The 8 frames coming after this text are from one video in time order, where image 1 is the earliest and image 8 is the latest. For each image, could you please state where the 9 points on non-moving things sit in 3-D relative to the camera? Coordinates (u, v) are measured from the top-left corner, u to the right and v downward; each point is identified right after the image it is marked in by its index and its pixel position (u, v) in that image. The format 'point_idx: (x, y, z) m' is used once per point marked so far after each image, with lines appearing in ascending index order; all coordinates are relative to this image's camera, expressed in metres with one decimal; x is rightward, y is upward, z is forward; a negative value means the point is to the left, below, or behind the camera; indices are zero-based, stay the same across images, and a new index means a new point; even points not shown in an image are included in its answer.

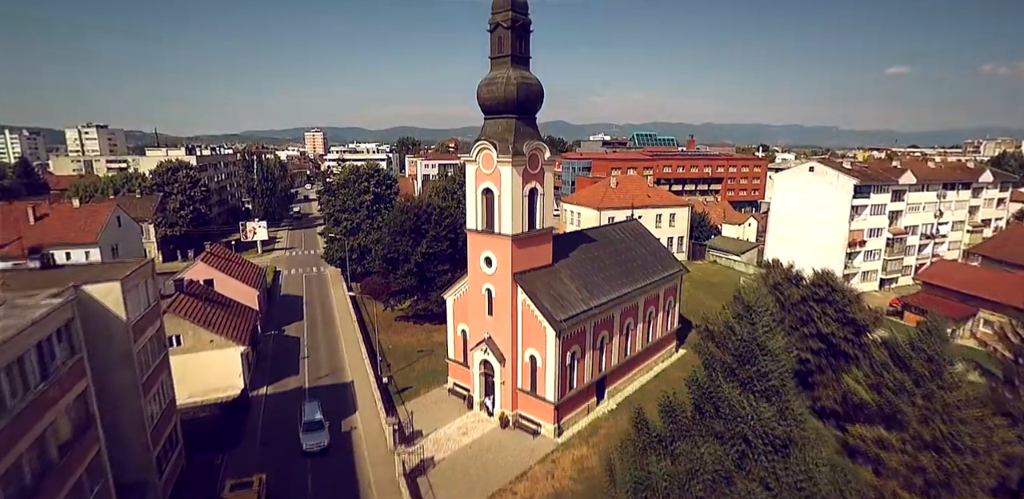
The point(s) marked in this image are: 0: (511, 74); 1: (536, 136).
0: (0.0, +5.8, +16.1) m
1: (+0.8, +3.9, +17.0) m
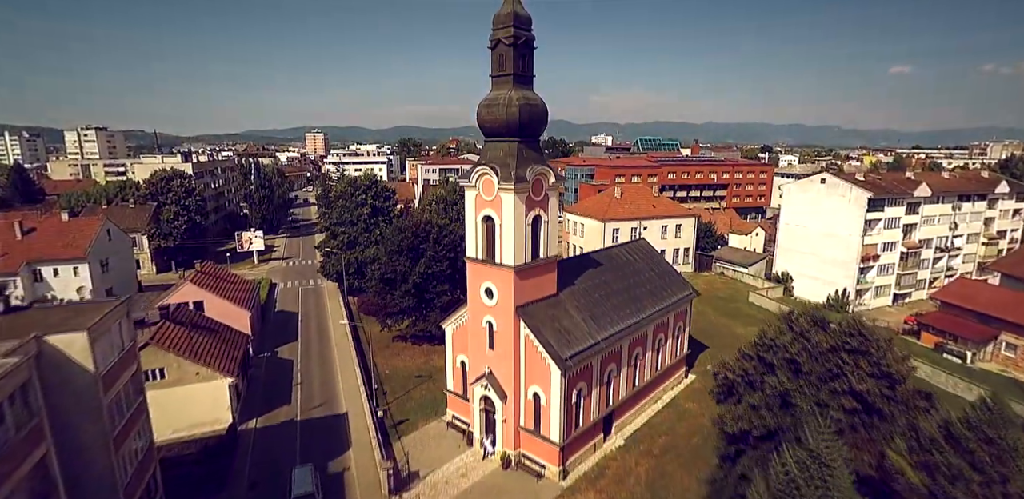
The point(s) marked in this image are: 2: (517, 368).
0: (0.0, +4.8, +15.0) m
1: (+0.9, +2.9, +16.0) m
2: (+0.2, -3.9, +16.3) m
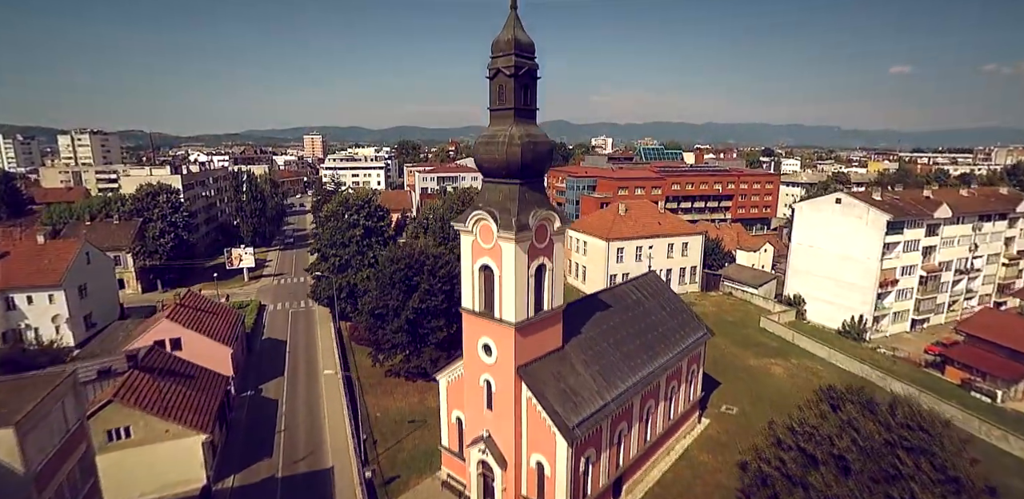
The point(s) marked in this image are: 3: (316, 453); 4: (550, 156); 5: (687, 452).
0: (+0.1, +3.3, +13.4) m
1: (+0.9, +1.4, +14.3) m
2: (+0.2, -5.5, +14.6) m
3: (-7.8, -8.1, +19.5) m
4: (+1.1, +2.7, +14.0) m
5: (+7.1, -8.1, +19.7) m
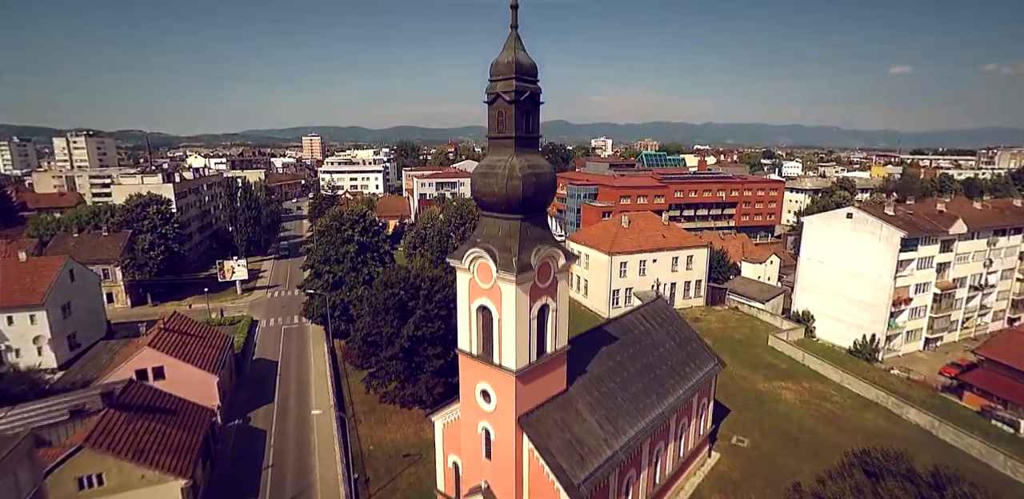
0: (+0.1, +2.2, +12.3) m
1: (+1.0, +0.3, +13.2) m
2: (+0.2, -6.6, +13.5) m
3: (-7.8, -9.2, +18.4) m
4: (+1.1, +1.6, +12.9) m
5: (+7.1, -9.2, +18.6) m
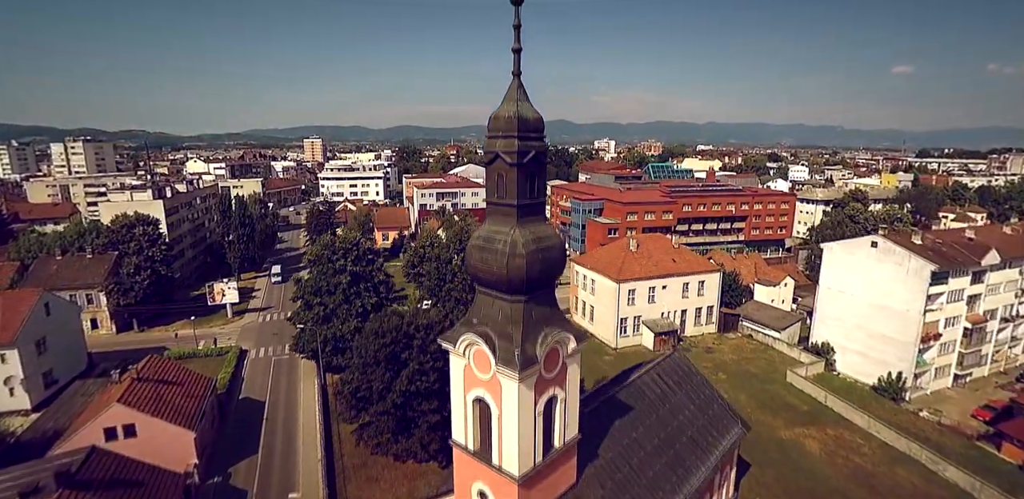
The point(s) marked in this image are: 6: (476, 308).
0: (+0.1, +0.3, +10.4) m
1: (+1.0, -1.6, +11.4) m
2: (+0.3, -8.5, +11.7) m
3: (-7.8, -11.1, +16.6) m
4: (+1.1, -0.3, +11.1) m
5: (+7.1, -11.1, +16.7) m
6: (-0.8, -1.3, +11.4) m
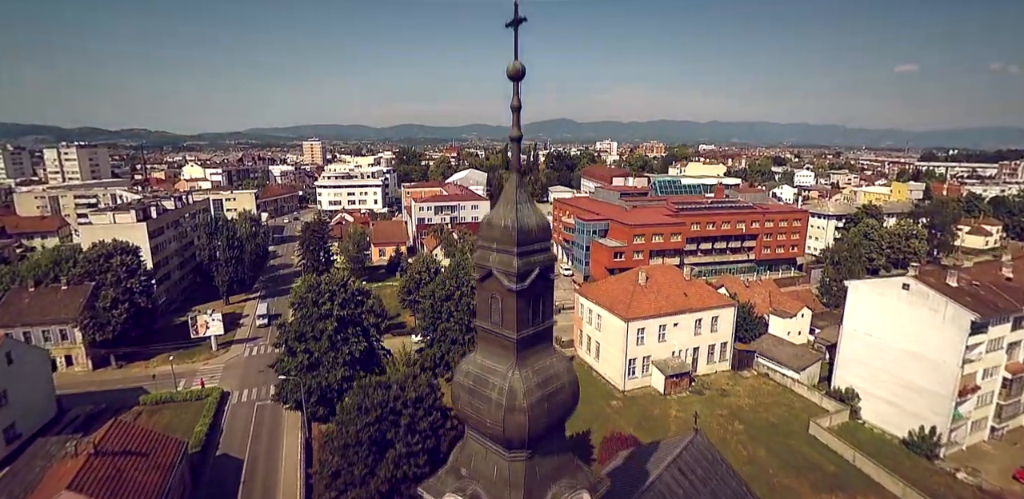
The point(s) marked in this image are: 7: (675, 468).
0: (+0.1, -2.2, +8.1) m
1: (+1.0, -4.1, +9.1) m
2: (+0.2, -10.9, +9.4) m
3: (-7.8, -13.5, +14.4) m
4: (+1.1, -2.7, +8.8) m
5: (+7.1, -13.6, +14.4) m
6: (-0.9, -3.8, +9.1) m
7: (+5.2, -6.9, +15.4) m
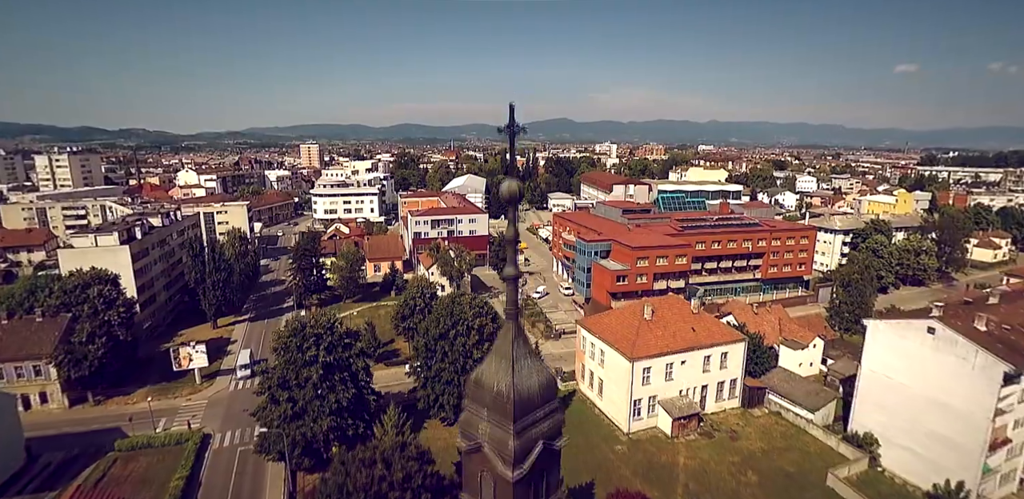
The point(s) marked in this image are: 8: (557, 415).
0: (0.0, -4.4, +6.3) m
1: (+0.9, -6.3, +7.2) m
2: (+0.2, -13.1, +7.6) m
3: (-7.9, -15.7, +12.6) m
4: (+1.0, -4.9, +7.0) m
5: (+7.0, -15.7, +12.6) m
6: (-0.9, -6.0, +7.3) m
7: (+5.1, -9.1, +13.7) m
8: (+0.6, -2.2, +6.8) m
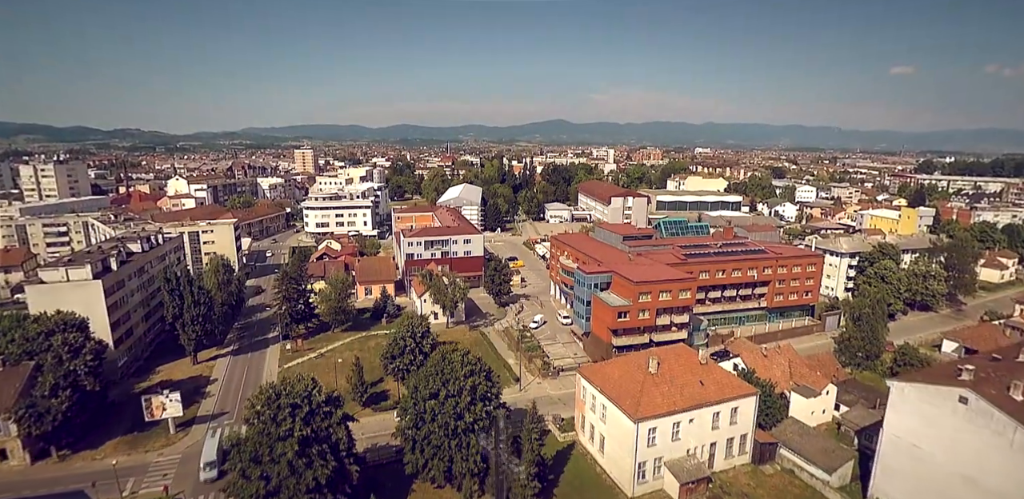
0: (-0.1, -7.3, +4.1) m
1: (+0.8, -9.2, +5.0) m
2: (0.0, -16.1, +5.4) m
3: (-8.0, -18.7, +10.3) m
4: (+0.9, -7.9, +4.7) m
5: (+6.9, -18.7, +10.4) m
6: (-1.0, -8.9, +5.1) m
7: (+4.9, -12.1, +11.5) m
8: (+0.5, -5.2, +4.5) m
